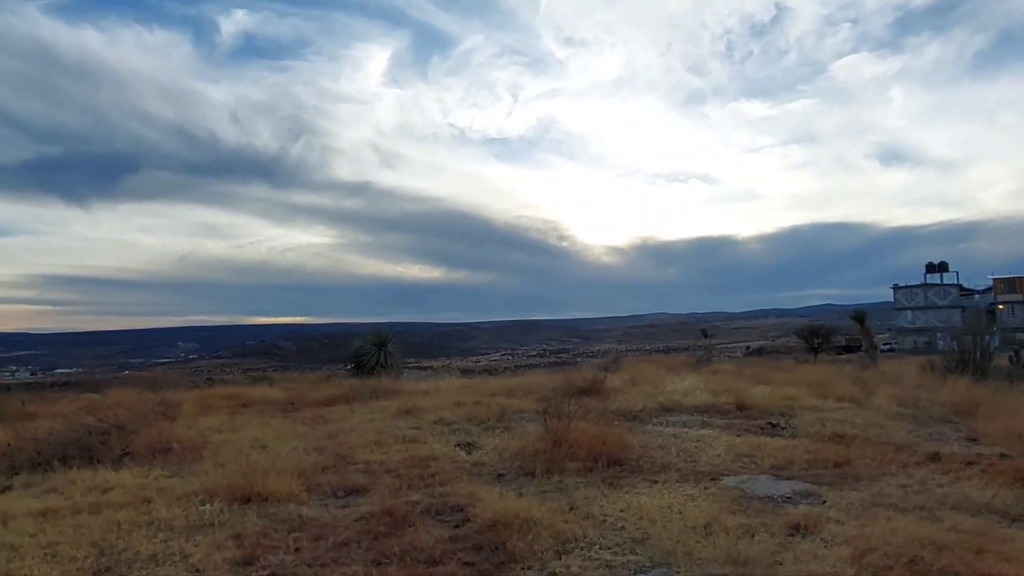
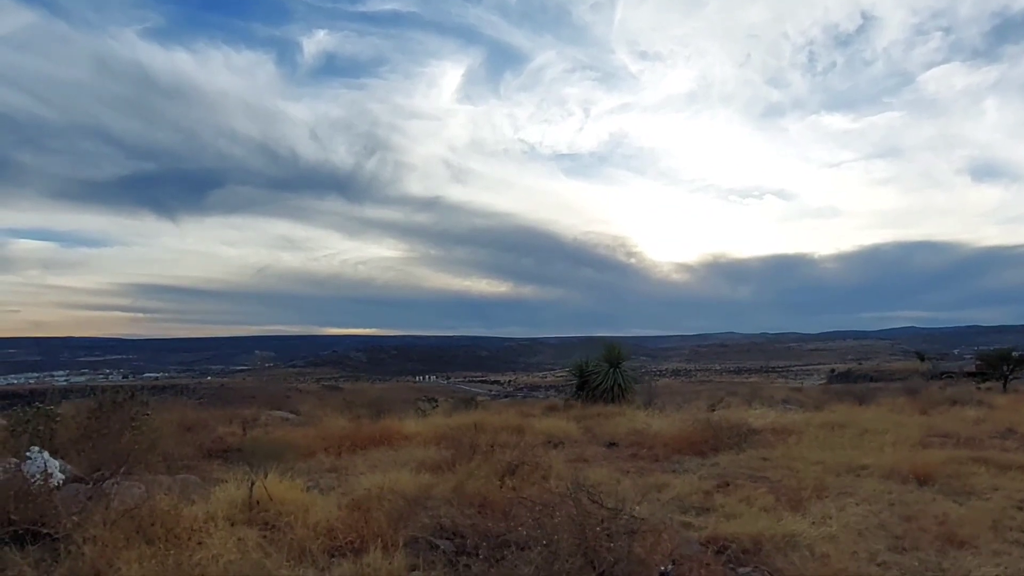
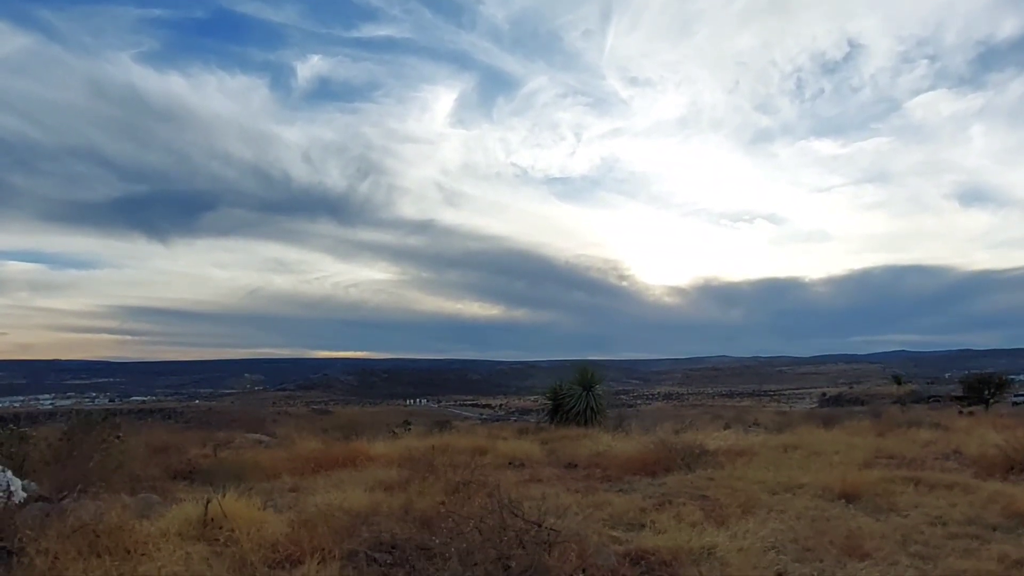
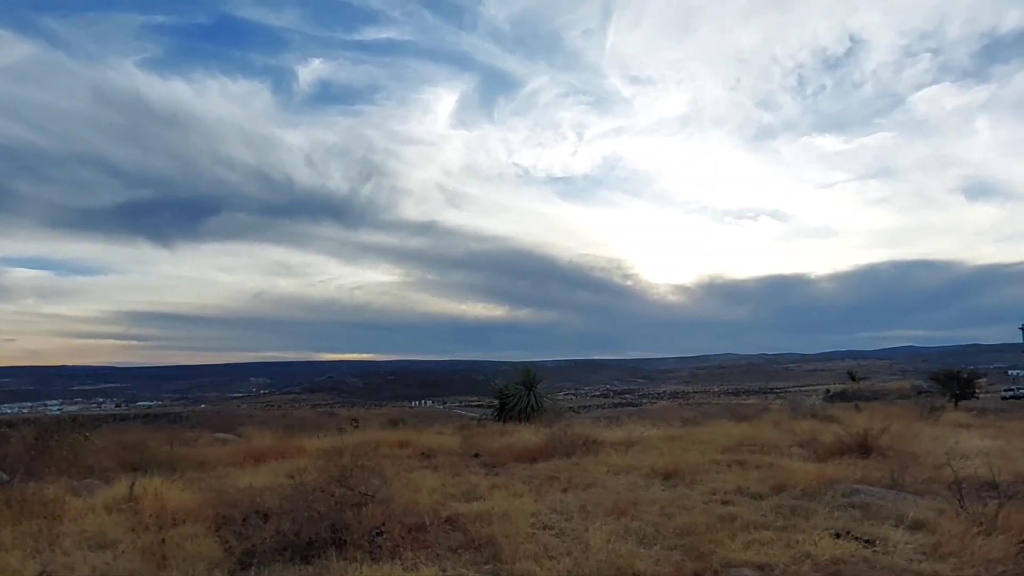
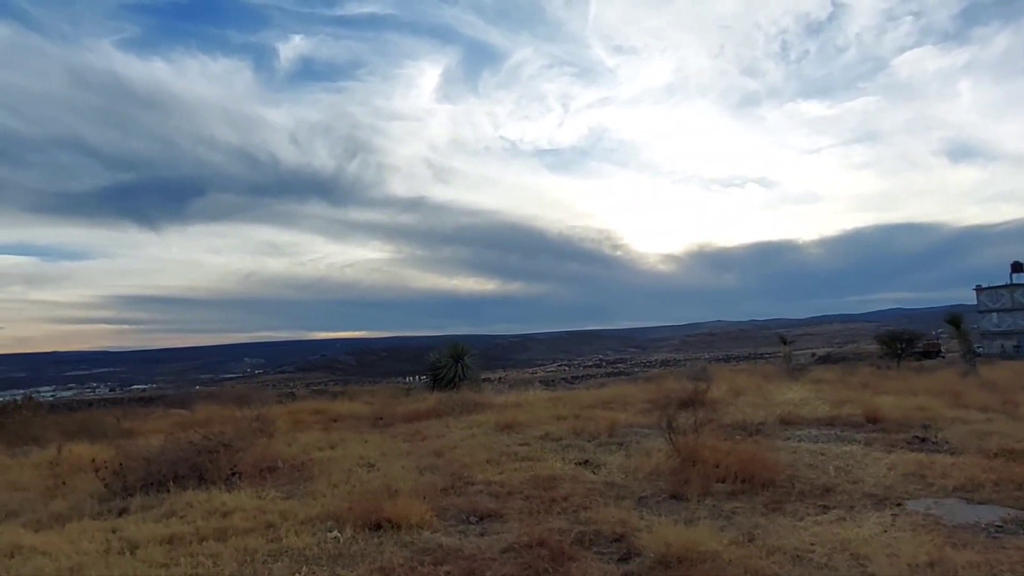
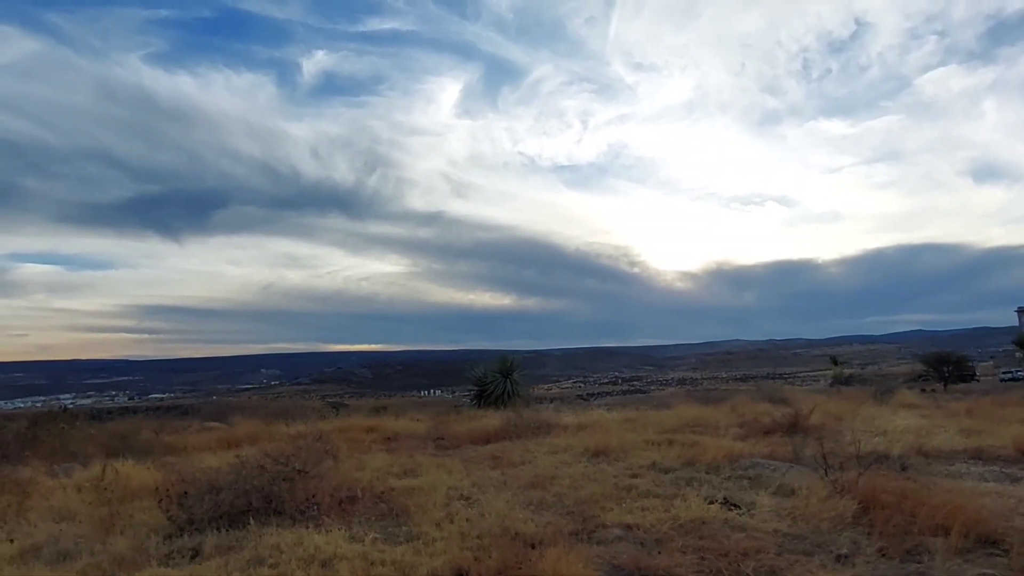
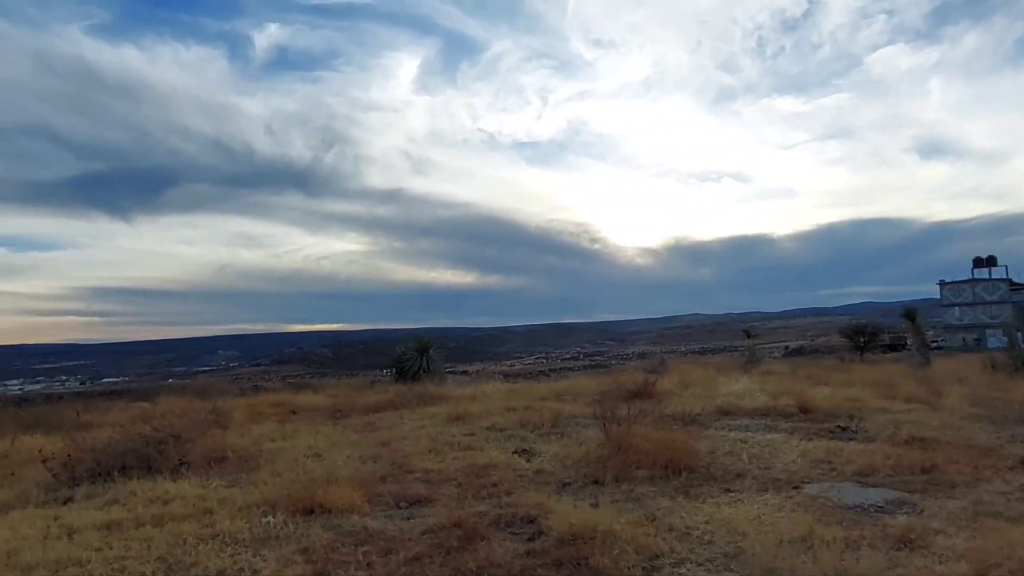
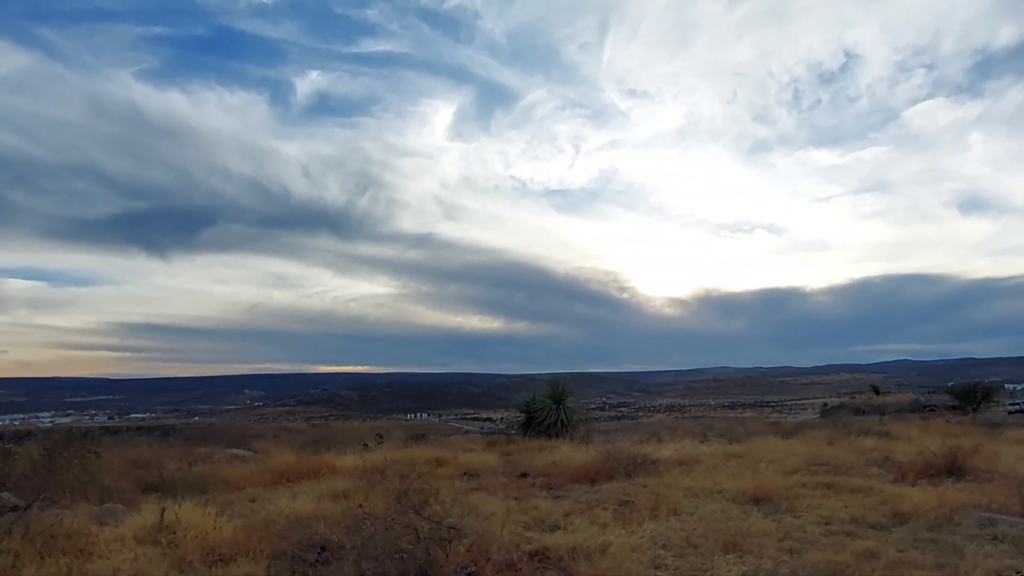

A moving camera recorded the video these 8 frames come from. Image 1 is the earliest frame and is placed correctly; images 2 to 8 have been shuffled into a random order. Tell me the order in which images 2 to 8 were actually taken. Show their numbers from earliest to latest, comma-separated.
7, 5, 6, 4, 8, 3, 2
